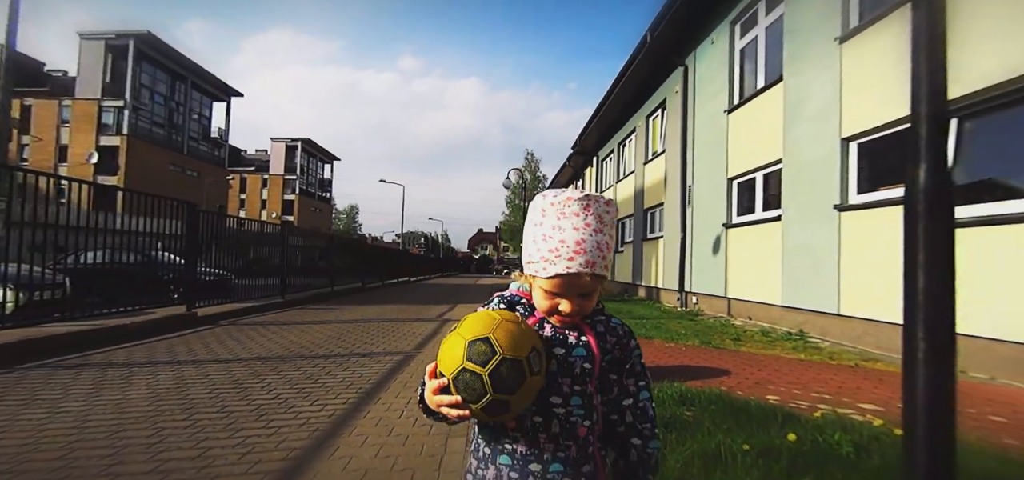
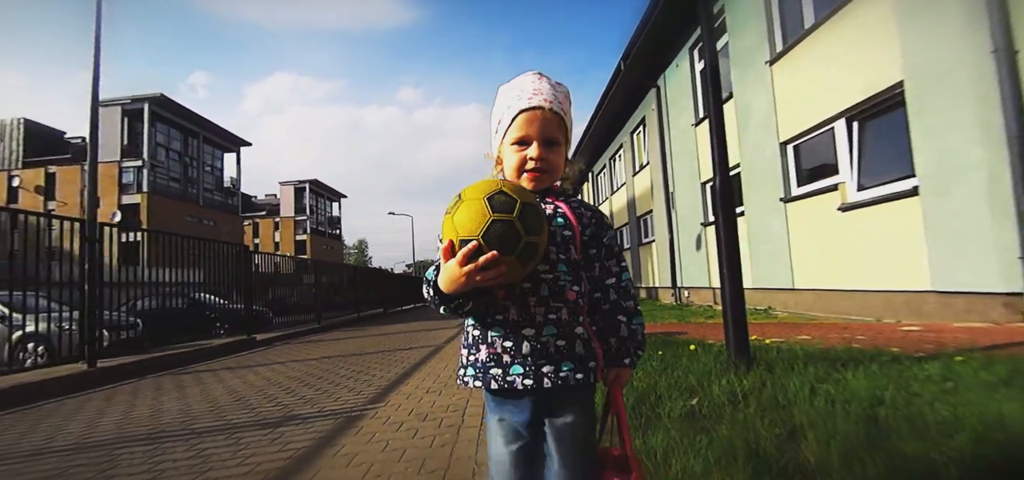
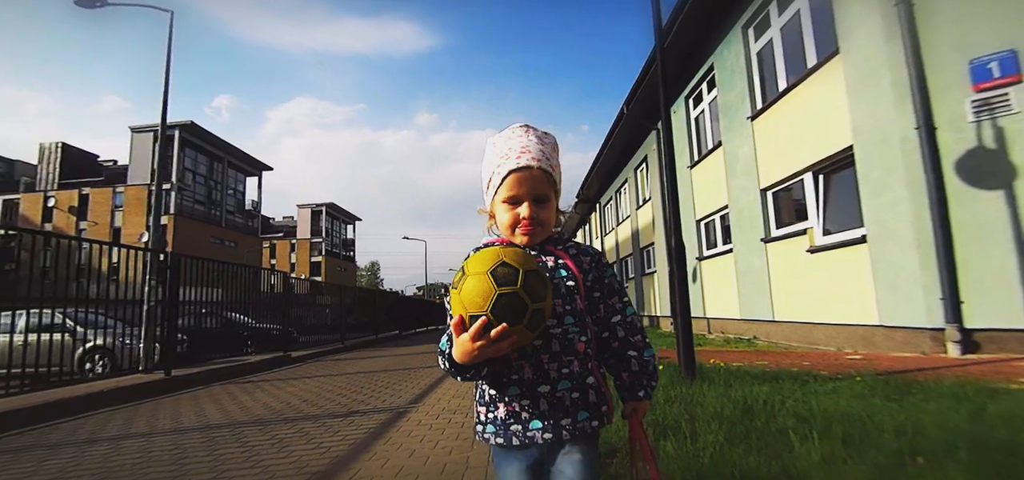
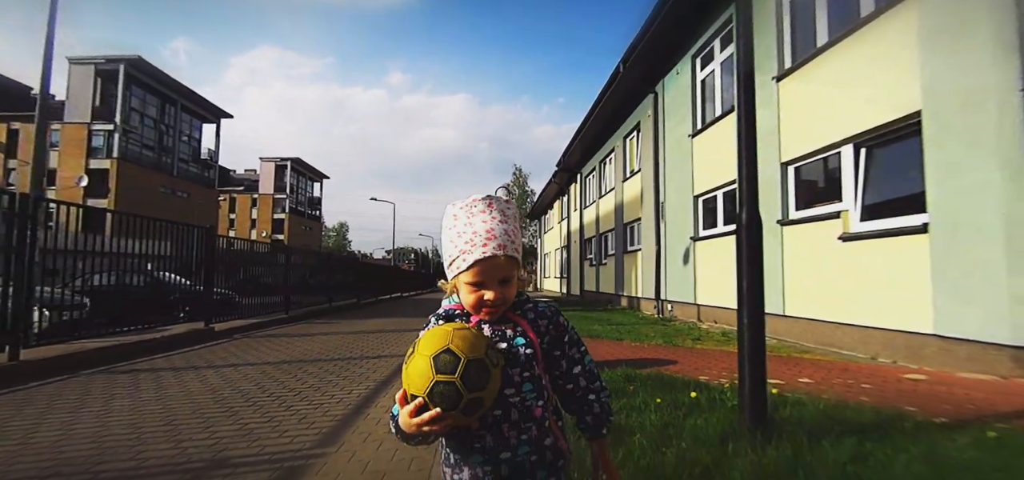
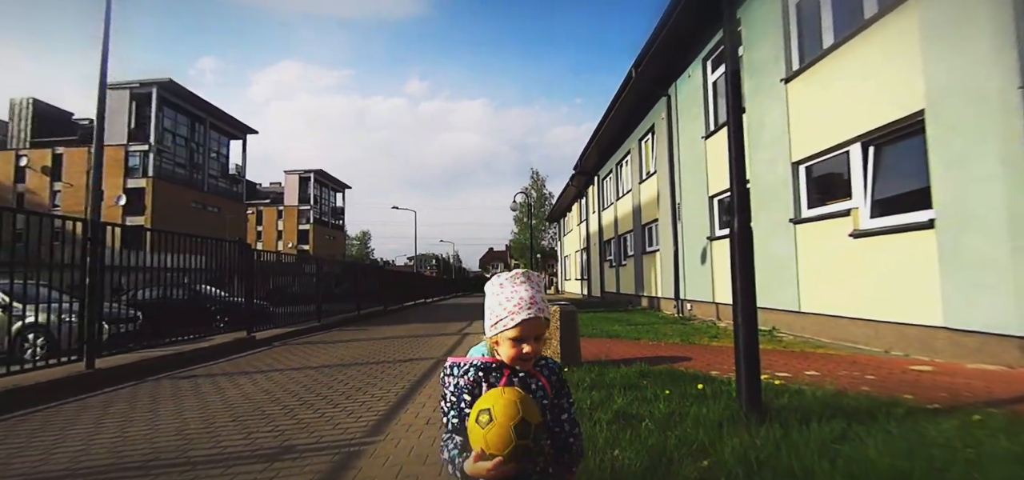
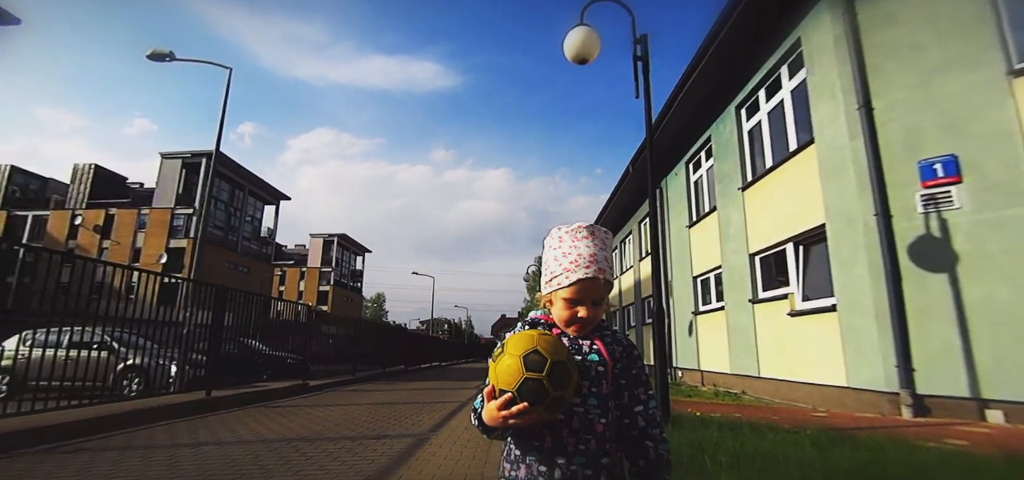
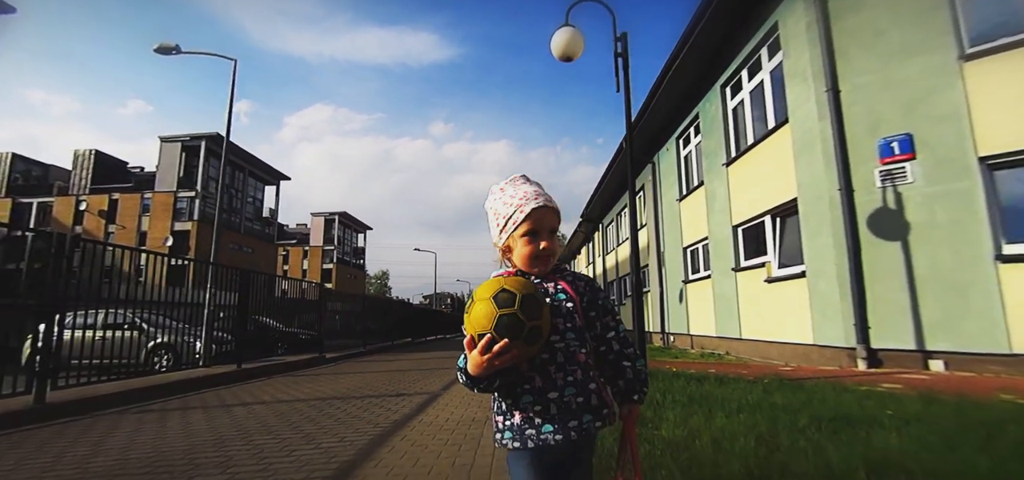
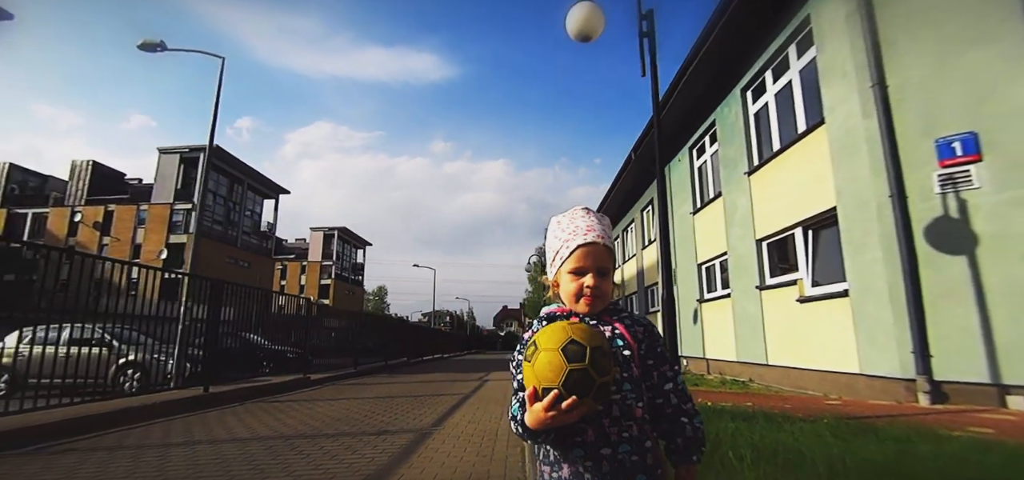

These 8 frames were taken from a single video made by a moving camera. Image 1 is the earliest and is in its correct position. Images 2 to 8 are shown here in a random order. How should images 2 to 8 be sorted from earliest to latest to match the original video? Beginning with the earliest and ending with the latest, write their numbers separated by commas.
4, 5, 2, 3, 8, 6, 7
